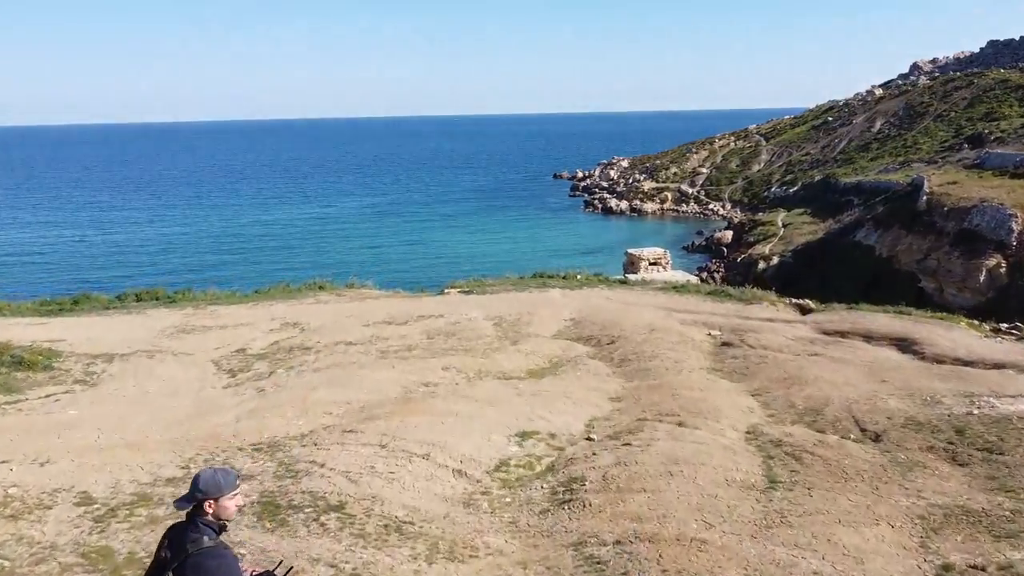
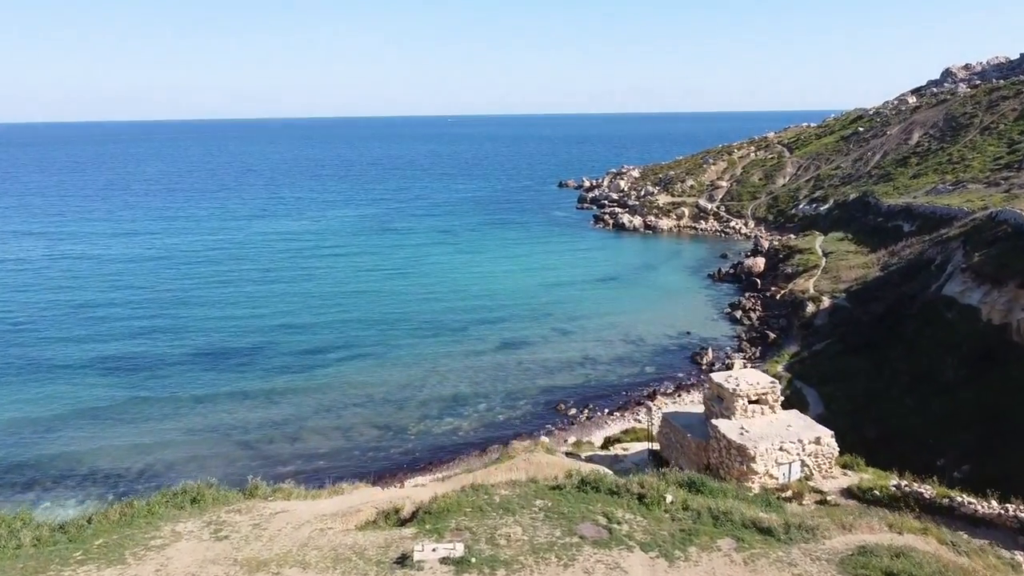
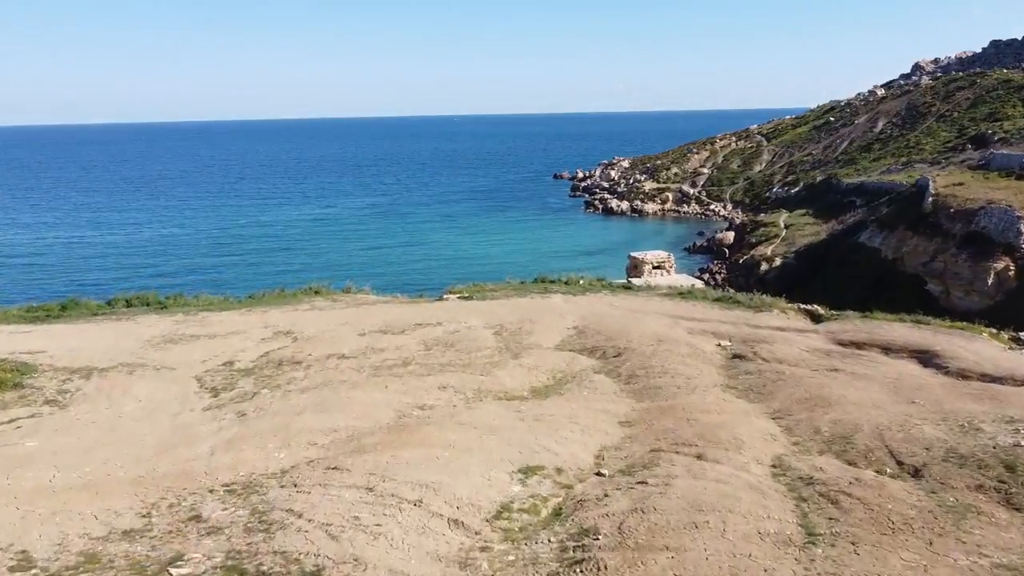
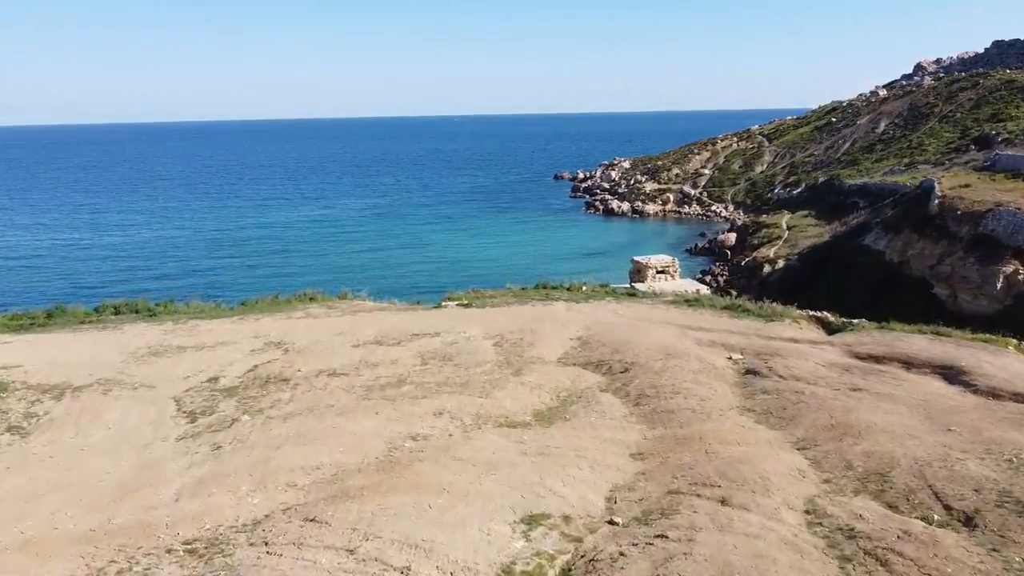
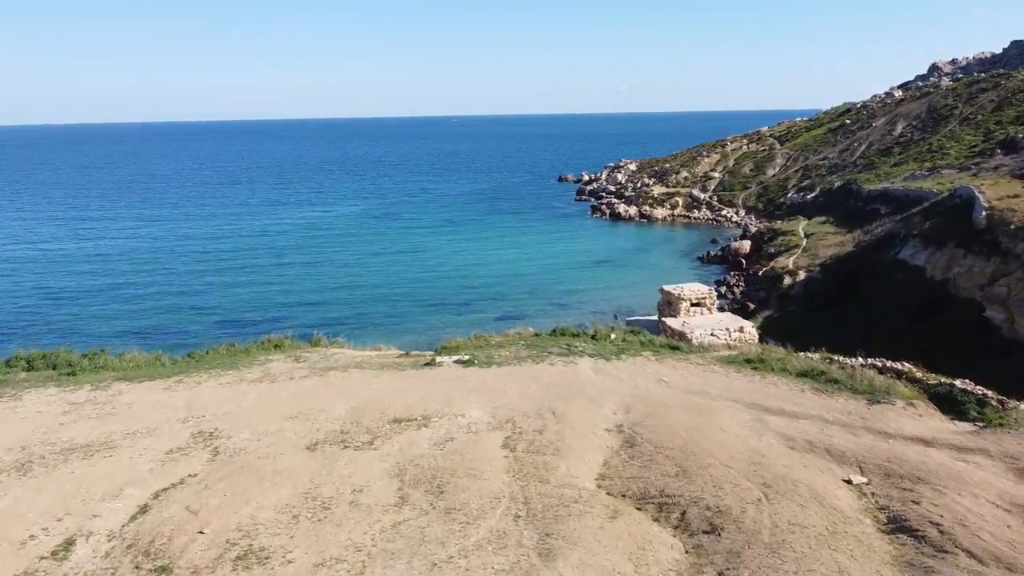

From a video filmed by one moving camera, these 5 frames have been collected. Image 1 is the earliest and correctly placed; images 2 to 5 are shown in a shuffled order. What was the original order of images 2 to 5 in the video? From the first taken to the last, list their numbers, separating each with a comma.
3, 4, 5, 2
